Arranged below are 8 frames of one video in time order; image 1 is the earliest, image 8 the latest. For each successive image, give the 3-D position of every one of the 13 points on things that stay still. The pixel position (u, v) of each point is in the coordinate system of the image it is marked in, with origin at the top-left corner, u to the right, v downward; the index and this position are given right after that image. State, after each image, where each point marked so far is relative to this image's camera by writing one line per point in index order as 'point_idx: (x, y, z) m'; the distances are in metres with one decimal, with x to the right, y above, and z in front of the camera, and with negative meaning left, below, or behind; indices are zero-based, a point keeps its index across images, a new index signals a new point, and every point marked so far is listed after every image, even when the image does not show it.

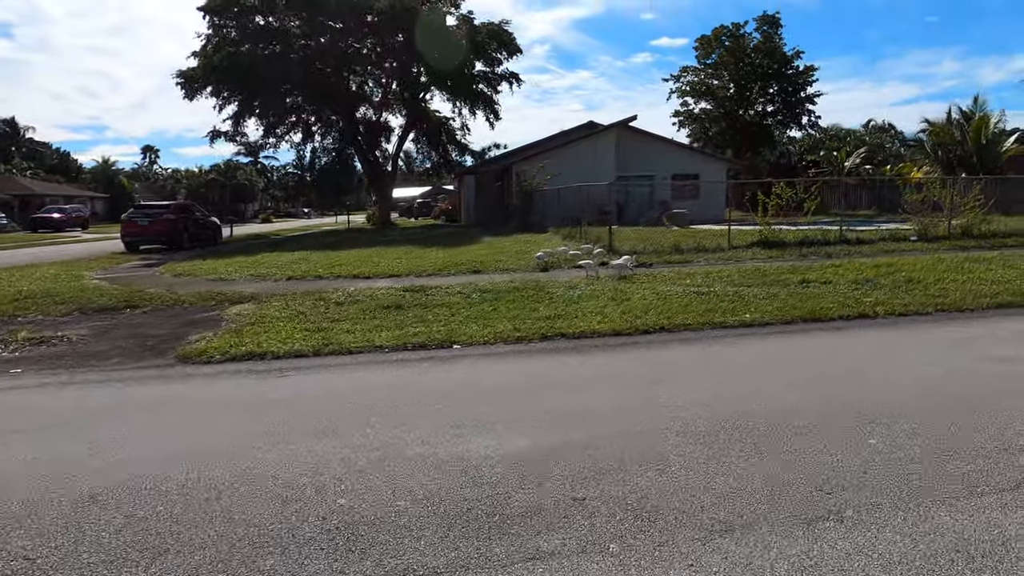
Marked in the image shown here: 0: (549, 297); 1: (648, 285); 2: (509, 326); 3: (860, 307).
0: (+0.5, -0.1, +9.2) m
1: (+2.0, 0.0, +10.0) m
2: (0.0, -0.4, +7.1) m
3: (+4.0, -0.2, +7.7) m
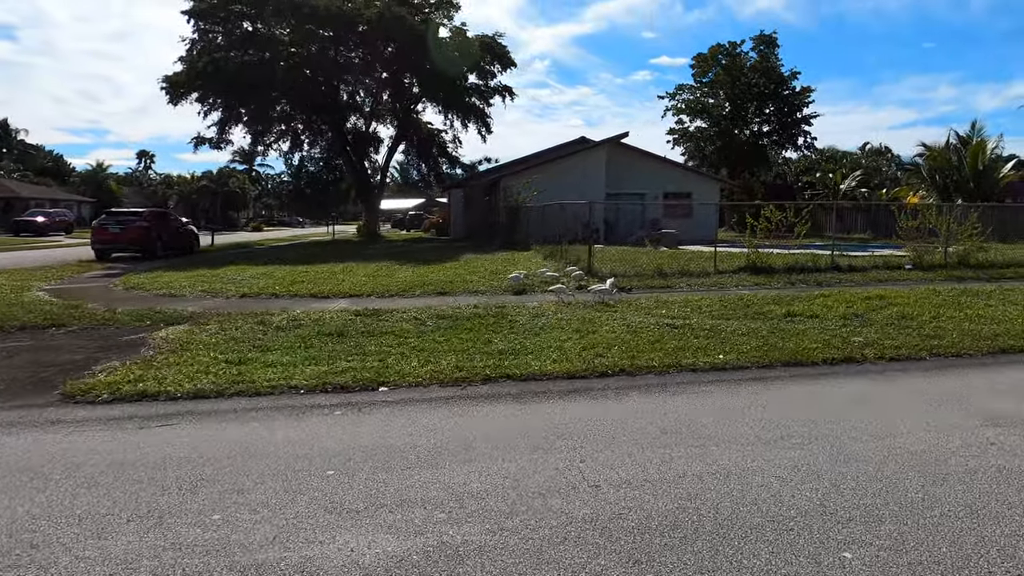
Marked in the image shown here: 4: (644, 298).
0: (0.0, -0.5, +8.4) m
1: (+1.5, -0.4, +9.3) m
2: (-0.6, -0.7, +6.4) m
3: (+3.5, -0.6, +6.9) m
4: (+2.3, -0.2, +11.0) m
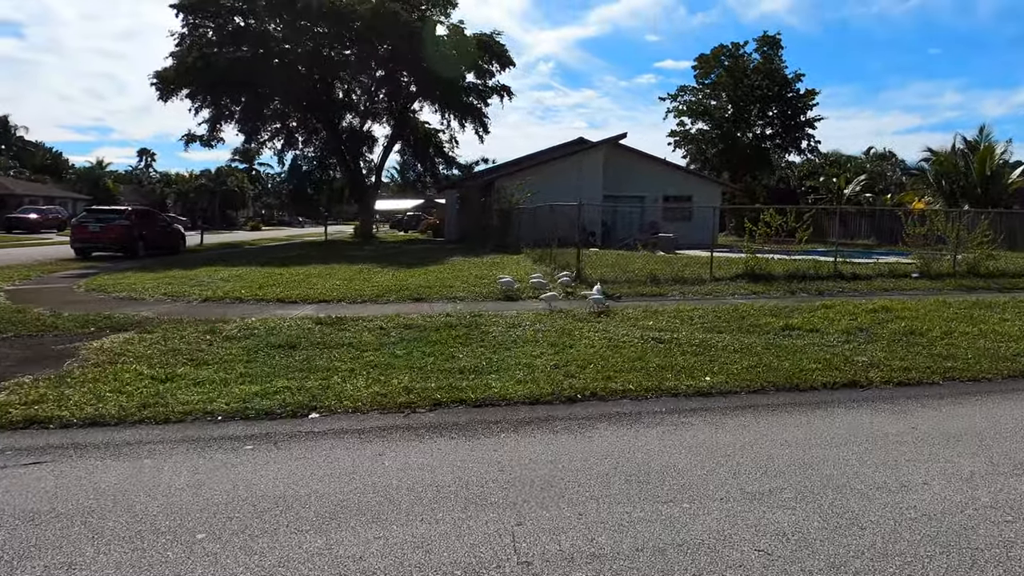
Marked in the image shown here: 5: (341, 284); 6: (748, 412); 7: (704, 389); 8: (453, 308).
0: (-0.4, -0.6, +7.7) m
1: (+1.2, -0.5, +8.5) m
2: (-0.9, -0.8, +5.6) m
3: (+3.1, -0.8, +6.2) m
4: (+1.9, -0.3, +10.3) m
5: (-3.2, +0.1, +12.3) m
6: (+1.8, -0.9, +4.9) m
7: (+1.6, -0.8, +5.5) m
8: (-0.9, -0.3, +10.0) m
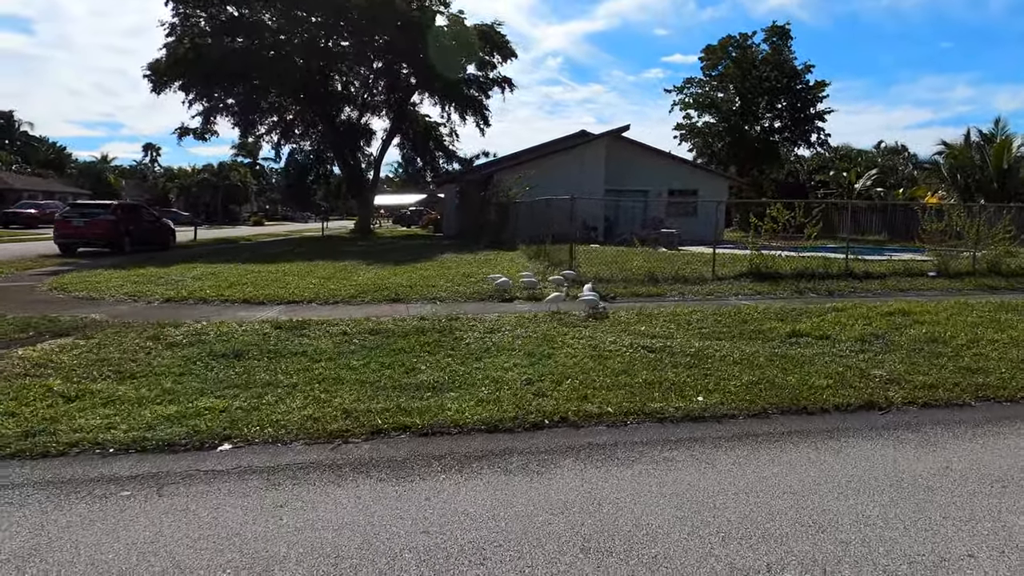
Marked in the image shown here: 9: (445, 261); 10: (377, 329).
0: (-0.6, -0.6, +6.9) m
1: (+0.9, -0.5, +7.7) m
2: (-1.2, -0.9, +4.8) m
3: (+2.9, -0.8, +5.3) m
4: (+1.7, -0.3, +9.5) m
5: (-3.4, +0.1, +11.6) m
6: (+1.5, -1.0, +4.1) m
7: (+1.3, -0.9, +4.7) m
8: (-1.2, -0.3, +9.2) m
9: (-1.6, +0.6, +15.5) m
10: (-1.6, -0.5, +7.8) m
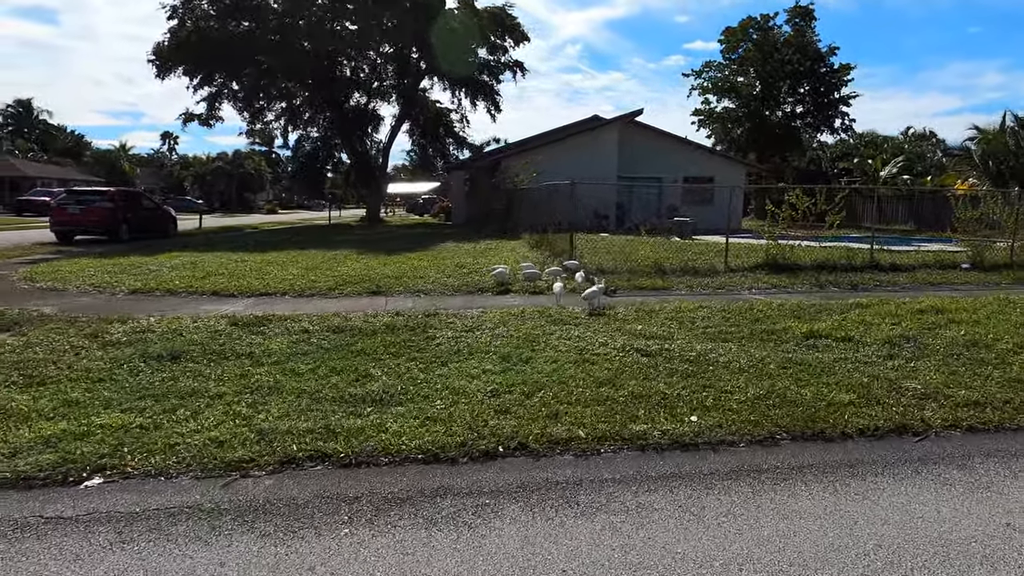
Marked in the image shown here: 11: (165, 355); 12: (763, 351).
0: (-0.9, -0.6, +6.1) m
1: (+0.7, -0.5, +6.9) m
2: (-1.5, -0.8, +4.1) m
3: (+2.6, -0.8, +4.4) m
4: (+1.5, -0.2, +8.6) m
5: (-3.5, +0.2, +10.8) m
6: (+1.2, -1.0, +3.3) m
7: (+1.0, -0.9, +3.8) m
8: (-1.3, -0.2, +8.4) m
9: (-1.5, +0.8, +14.7) m
10: (-1.8, -0.4, +7.0) m
11: (-3.0, -0.6, +5.8) m
12: (+2.3, -0.6, +6.0) m
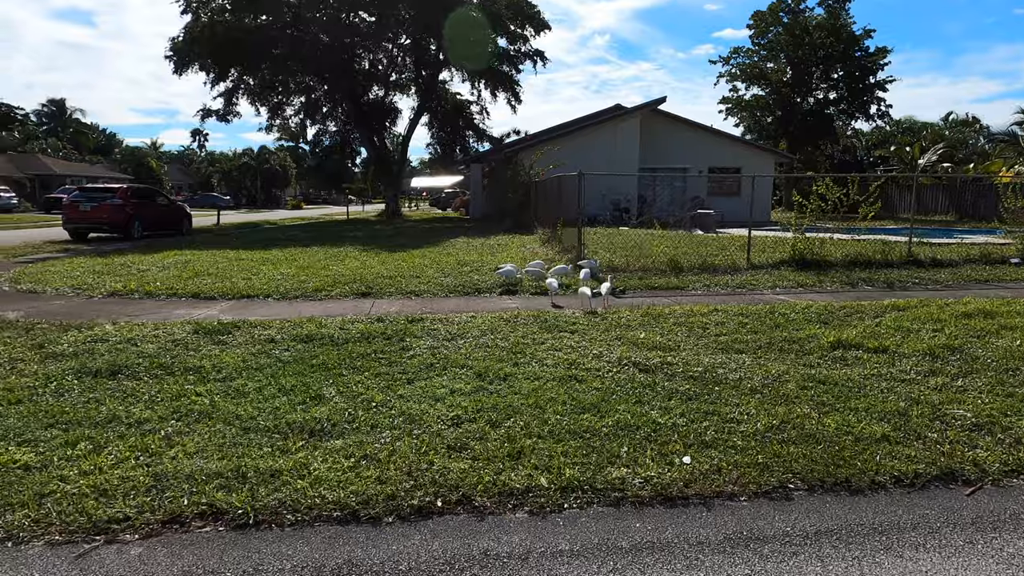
0: (-1.0, -0.6, +5.4) m
1: (+0.6, -0.5, +6.1) m
2: (-1.8, -0.9, +3.4) m
3: (+2.3, -0.8, +3.6) m
4: (+1.5, -0.2, +7.8) m
5: (-3.5, +0.2, +10.3) m
6: (+0.9, -1.0, +2.5) m
7: (+0.7, -0.9, +3.1) m
8: (-1.4, -0.2, +7.8) m
9: (-1.3, +0.9, +14.0) m
10: (-1.9, -0.5, +6.4) m
11: (-3.2, -0.6, +5.2) m
12: (+2.1, -0.6, +5.2) m
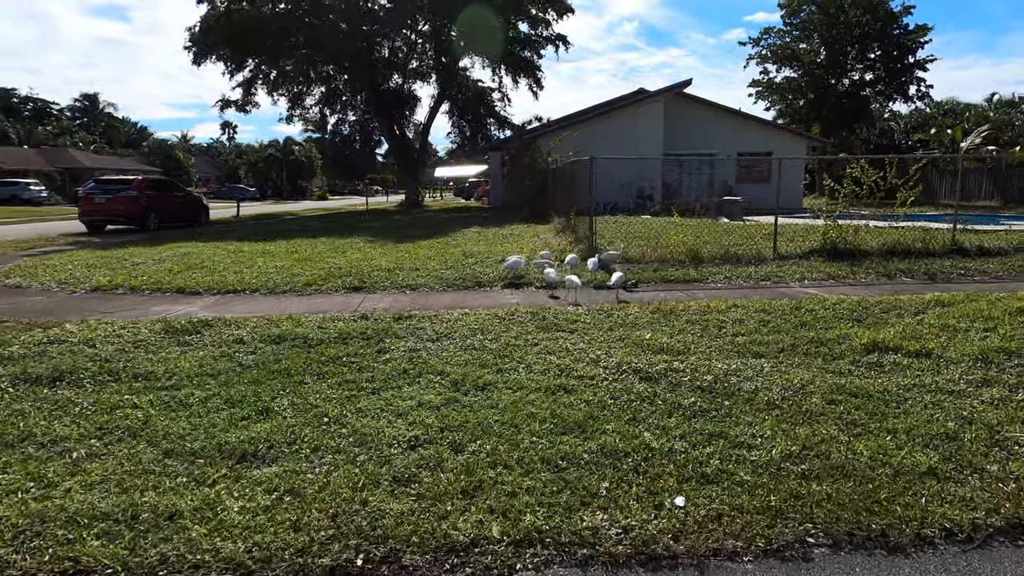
0: (-1.1, -0.6, +4.9) m
1: (+0.5, -0.4, +5.5) m
2: (-2.0, -0.9, +2.9) m
3: (+2.2, -0.8, +2.9) m
4: (+1.5, -0.2, +7.1) m
5: (-3.4, +0.3, +9.8) m
6: (+0.6, -1.1, +1.8) m
7: (+0.5, -0.9, +2.4) m
8: (-1.4, -0.2, +7.2) m
9: (-1.1, +1.0, +13.4) m
10: (-2.0, -0.4, +5.8) m
11: (-3.3, -0.6, +4.7) m
12: (+2.0, -0.6, +4.5) m
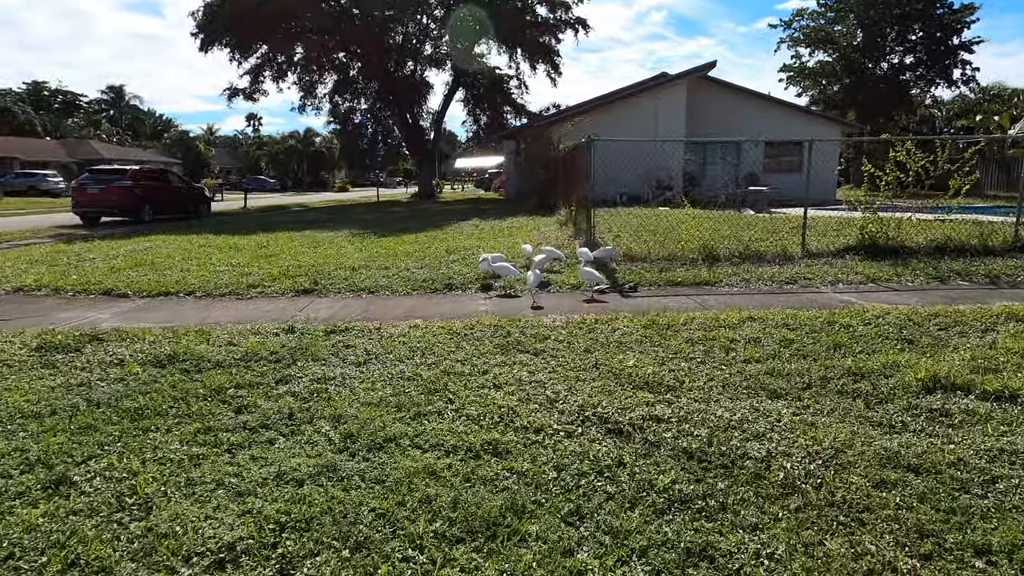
0: (-1.5, -0.7, +3.7) m
1: (+0.1, -0.5, +4.2) m
2: (-2.4, -1.0, +1.7) m
3: (+1.7, -0.9, +1.6) m
4: (+1.1, -0.2, +5.8) m
5: (-3.6, +0.3, +8.6) m
6: (+0.1, -1.2, +0.6) m
7: (0.0, -1.0, +1.2) m
8: (-1.7, -0.2, +6.0) m
9: (-1.1, +1.1, +12.2) m
10: (-2.3, -0.5, +4.7) m
11: (-3.7, -0.7, +3.6) m
12: (+1.6, -0.7, +3.2) m
